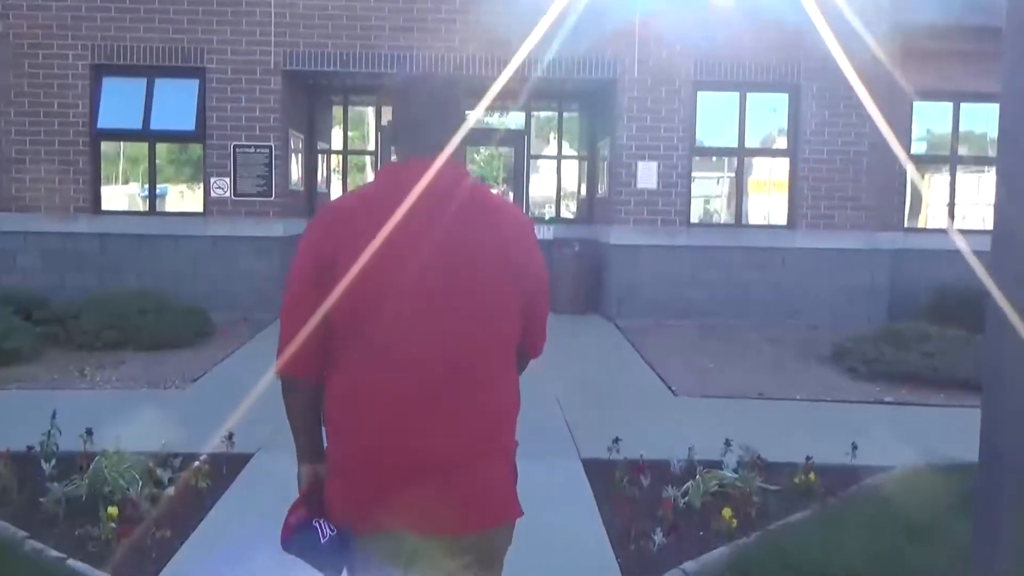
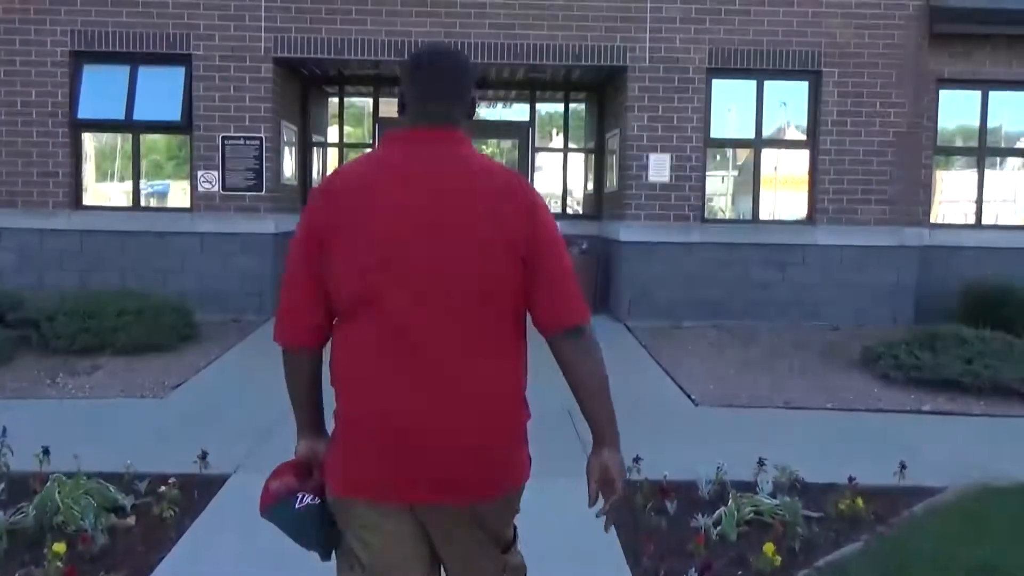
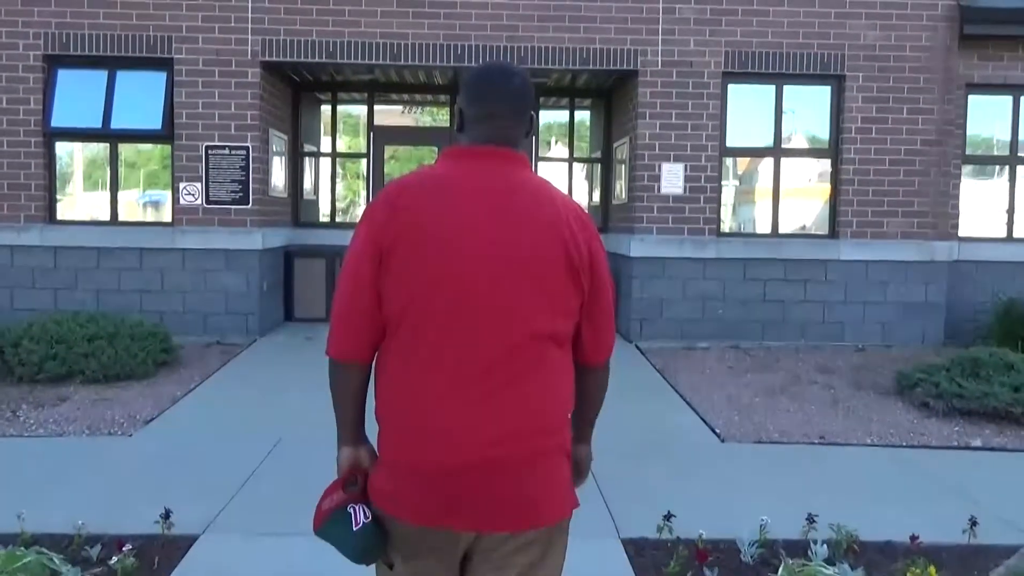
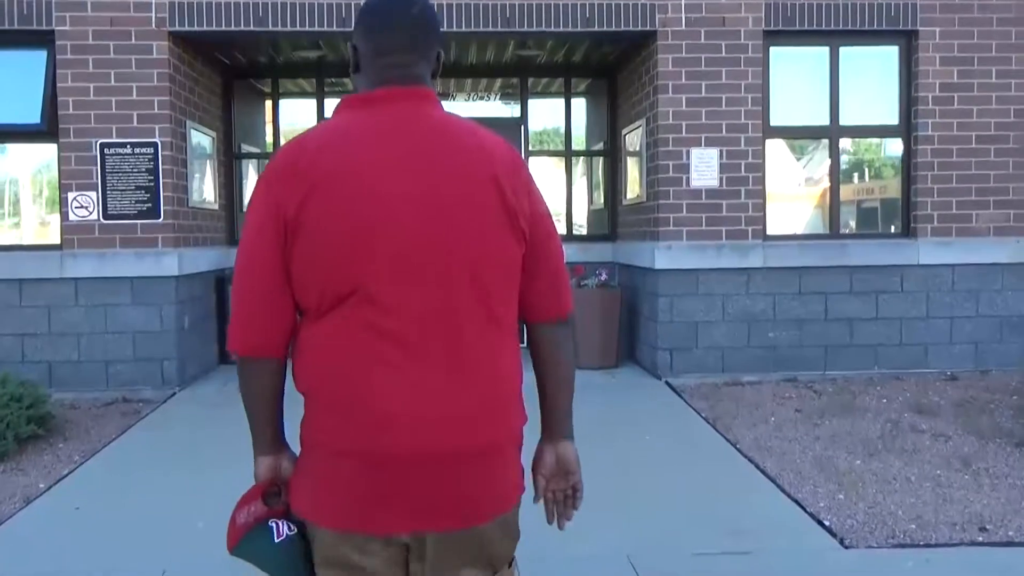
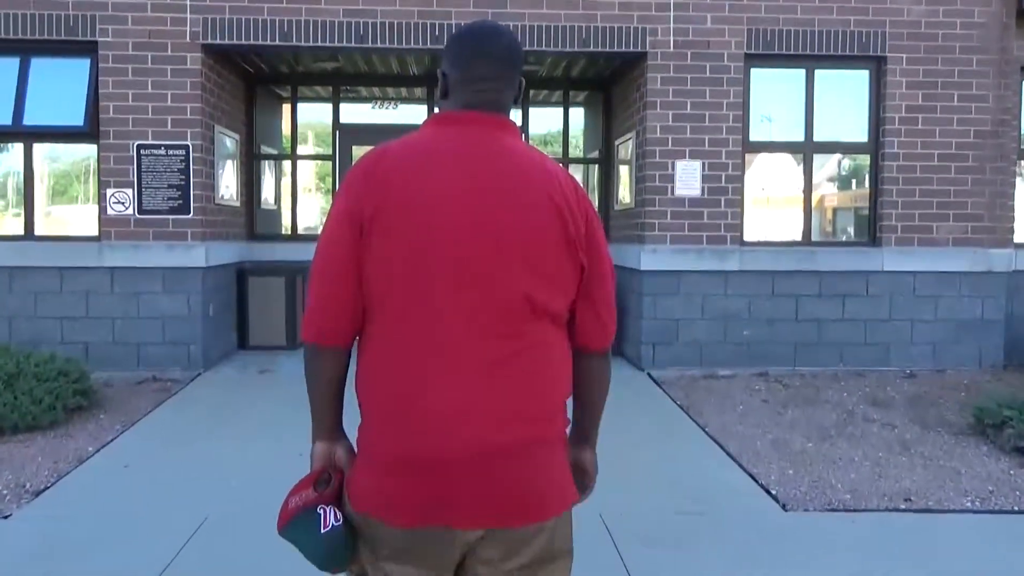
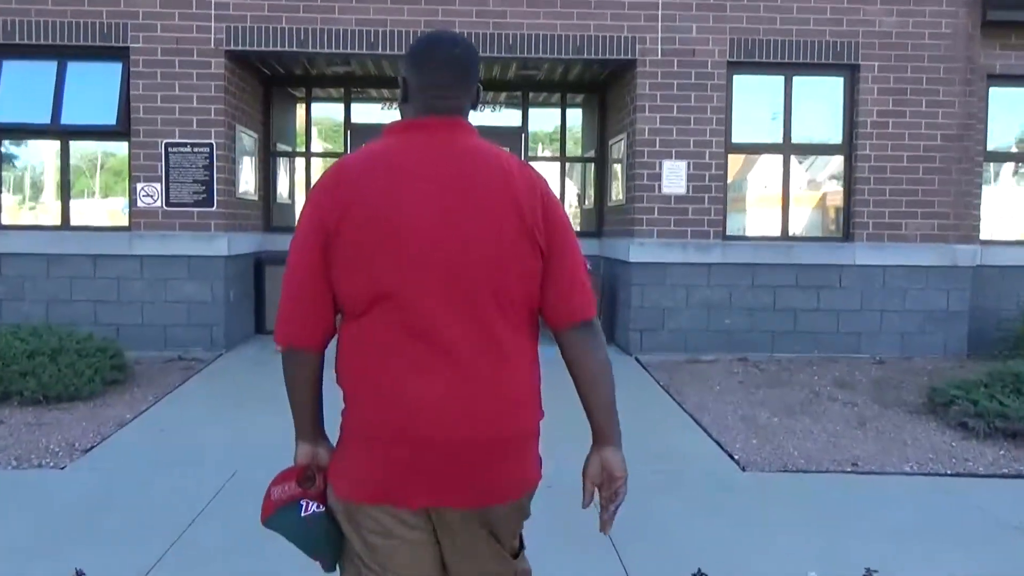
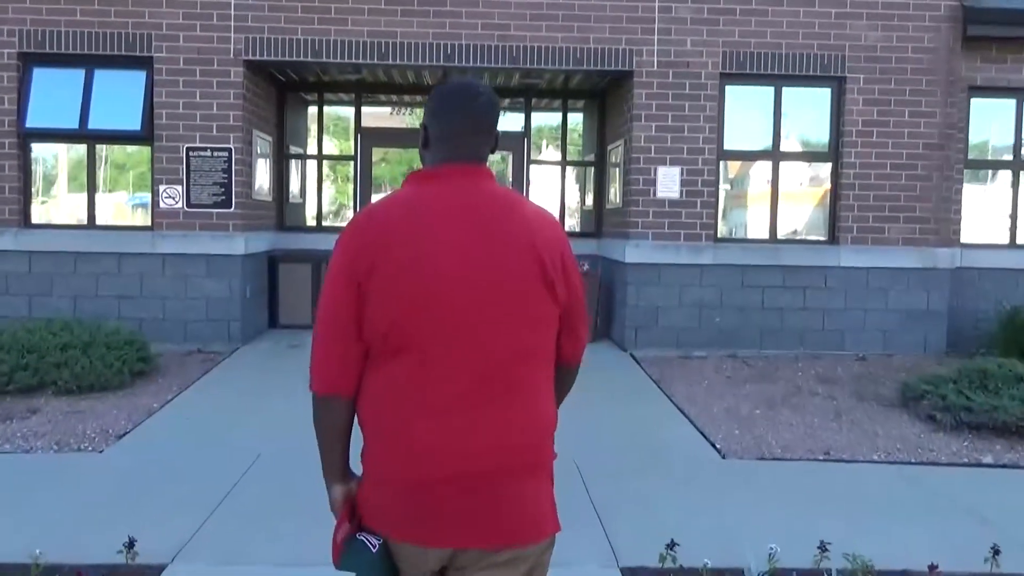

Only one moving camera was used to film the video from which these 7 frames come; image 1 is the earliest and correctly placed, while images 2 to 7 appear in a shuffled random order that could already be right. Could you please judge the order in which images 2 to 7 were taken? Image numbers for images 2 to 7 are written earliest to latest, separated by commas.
2, 3, 7, 6, 5, 4
